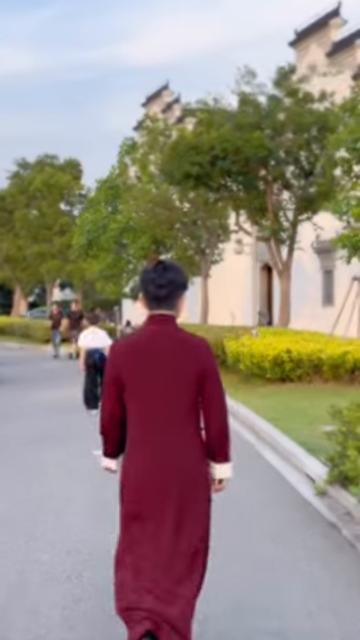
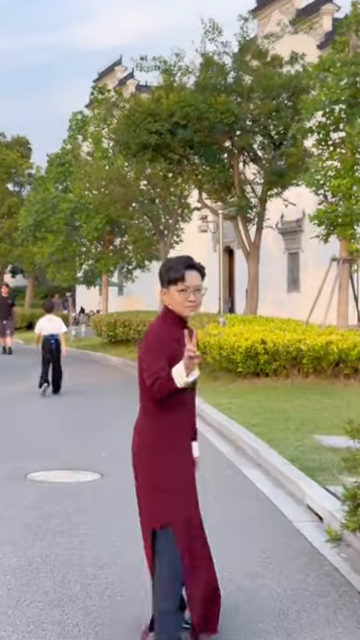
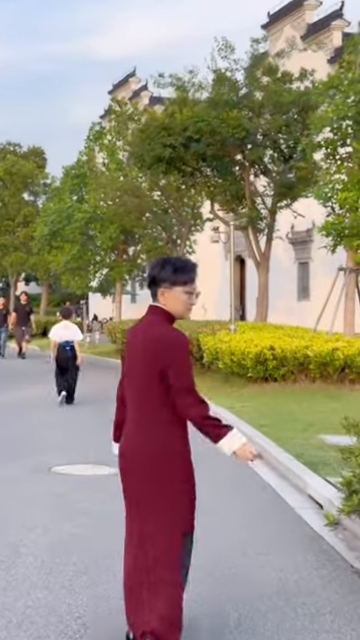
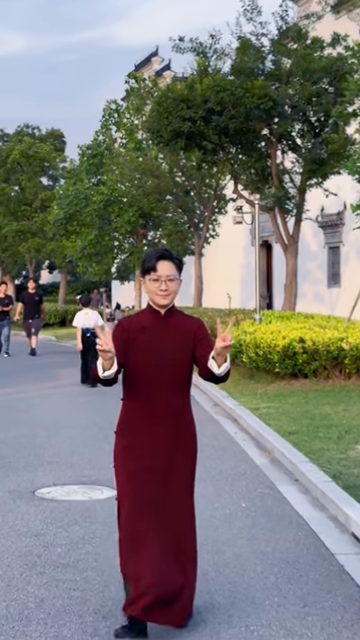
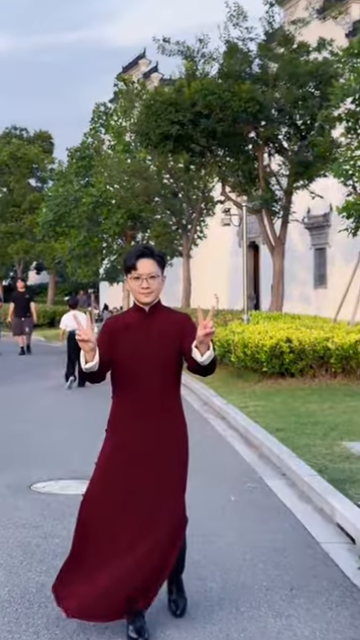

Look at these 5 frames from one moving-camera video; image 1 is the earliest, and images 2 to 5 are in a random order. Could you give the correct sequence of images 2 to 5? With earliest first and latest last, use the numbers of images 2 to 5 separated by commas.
3, 2, 5, 4
